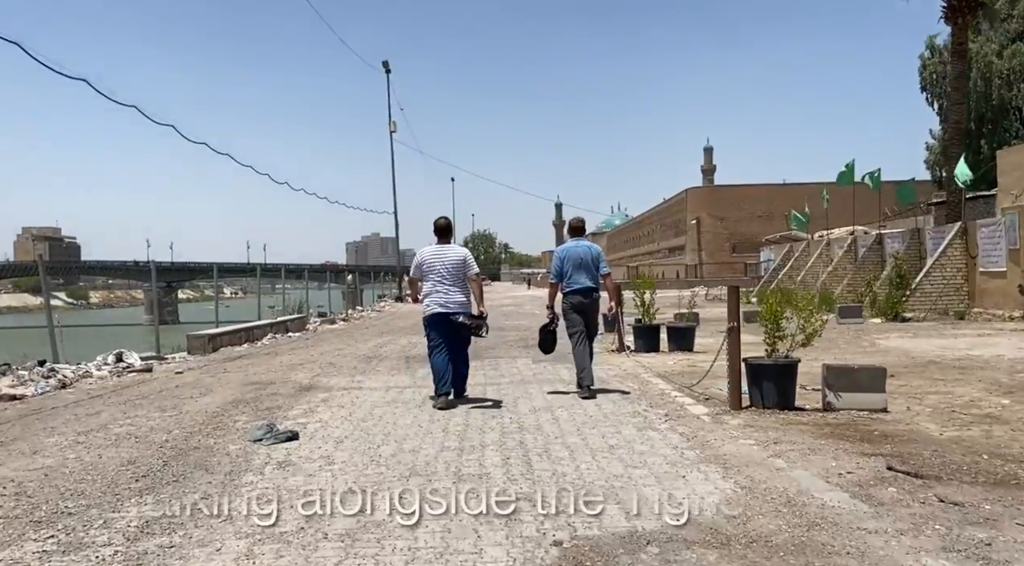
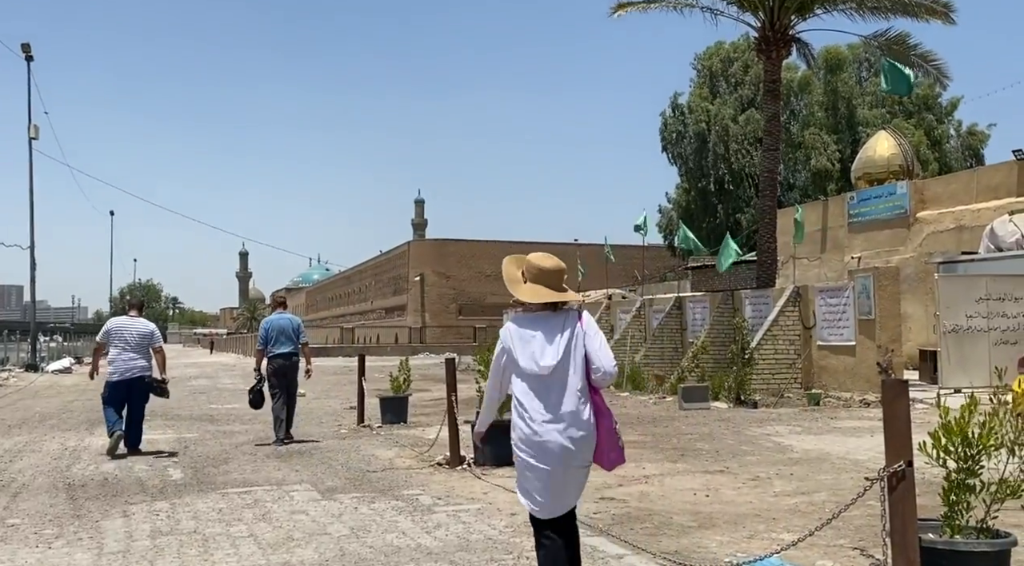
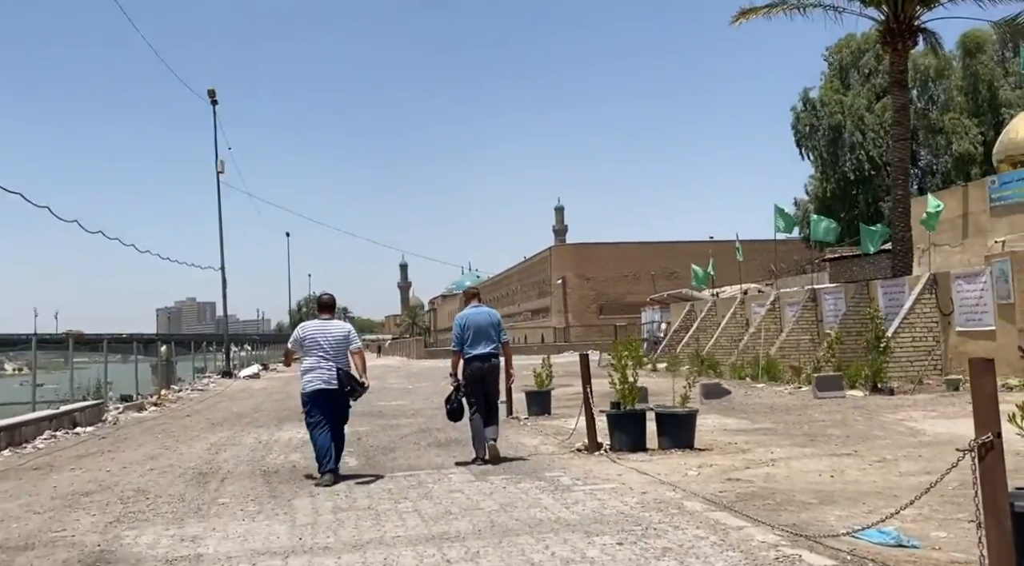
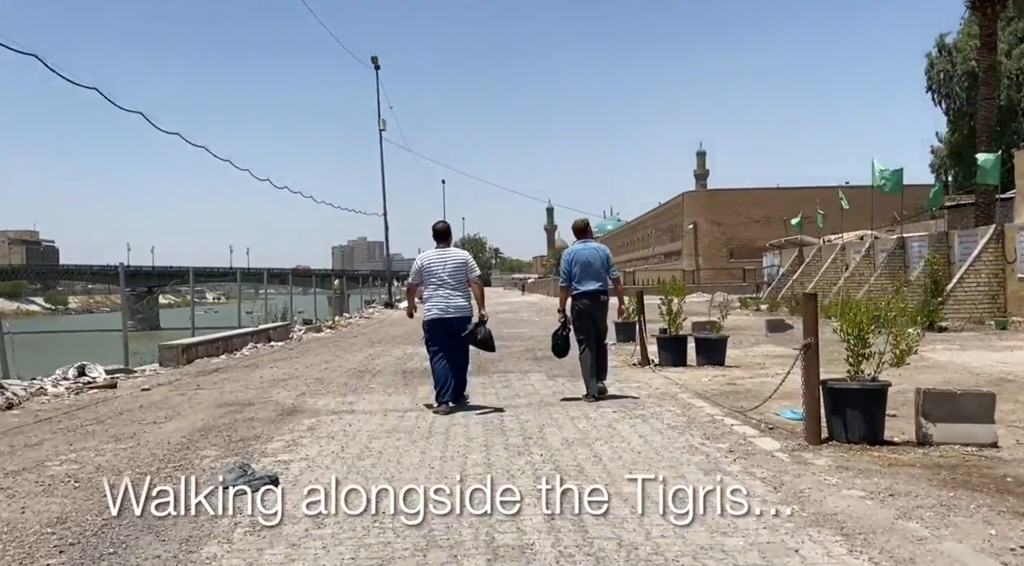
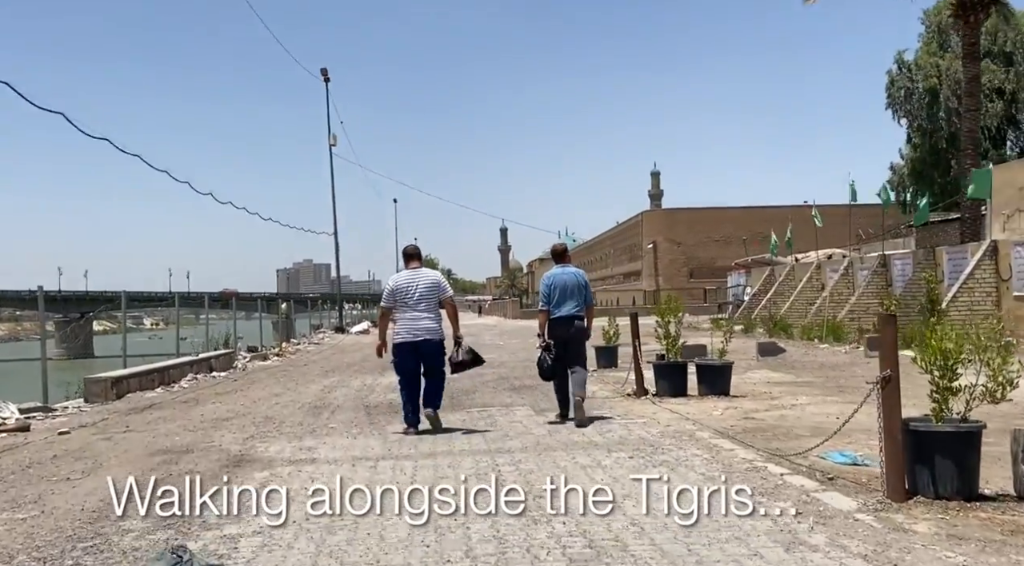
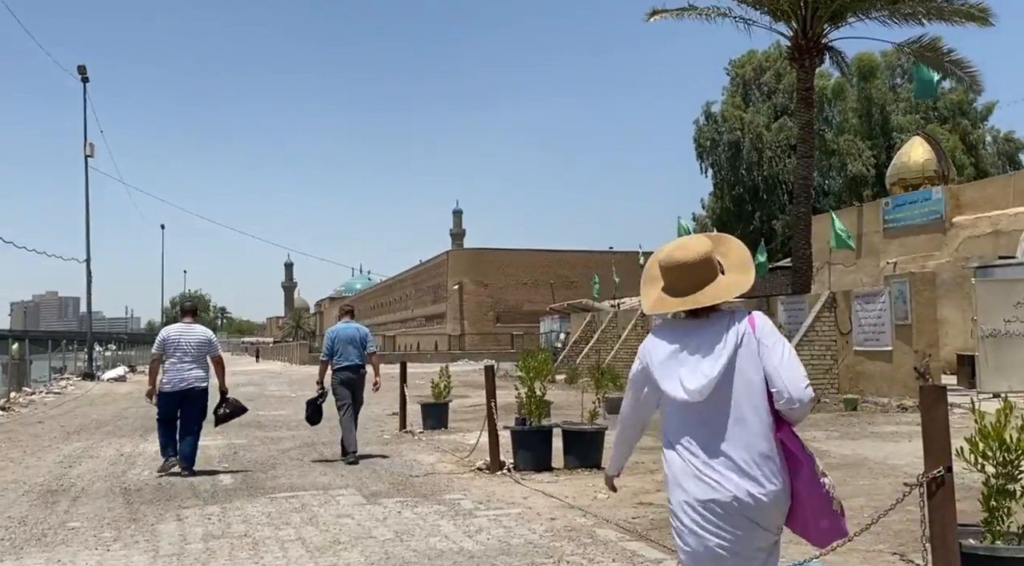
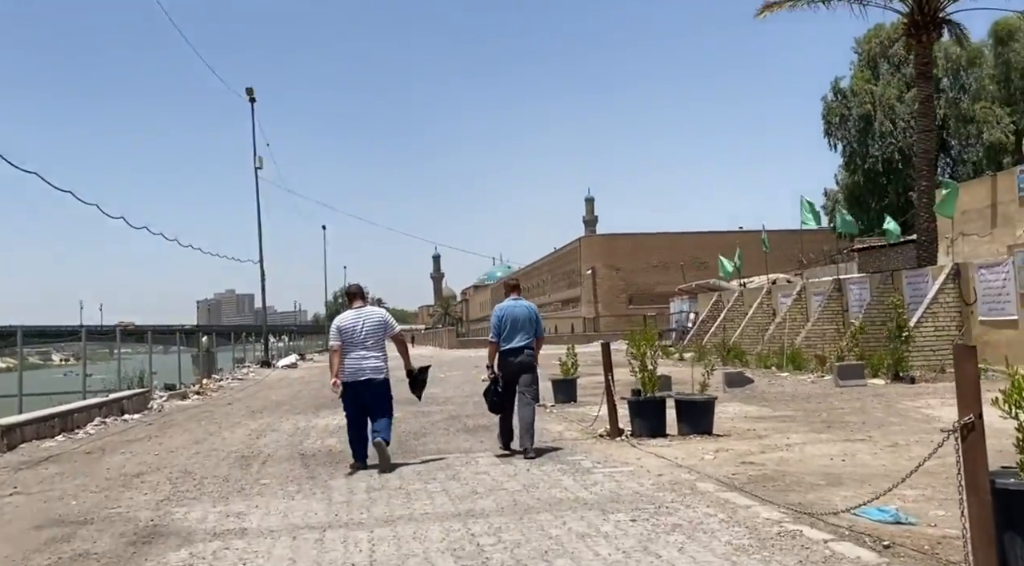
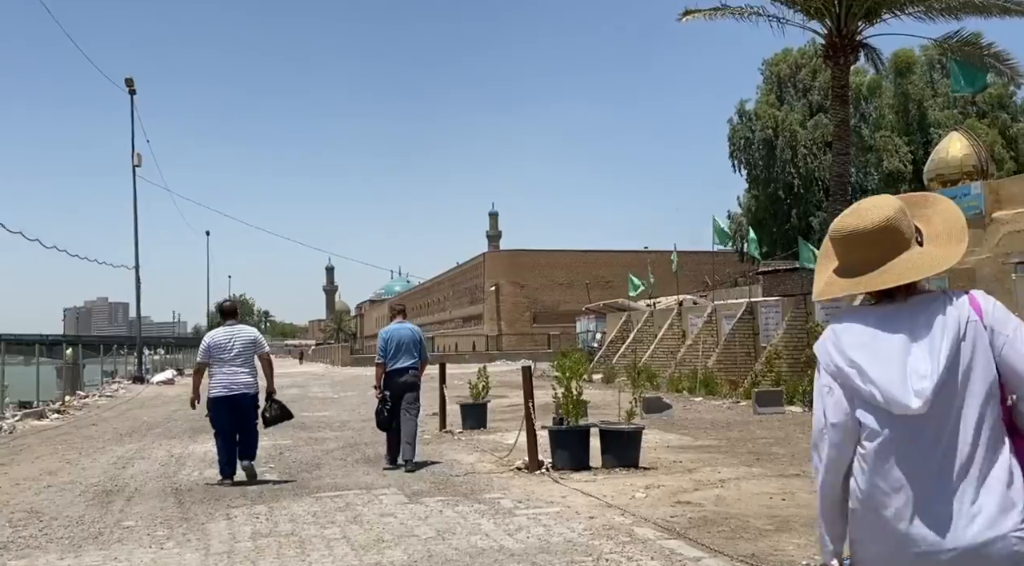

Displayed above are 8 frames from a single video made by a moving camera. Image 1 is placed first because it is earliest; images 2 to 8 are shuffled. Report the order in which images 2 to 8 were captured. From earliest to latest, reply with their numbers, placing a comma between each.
4, 5, 7, 3, 8, 6, 2
